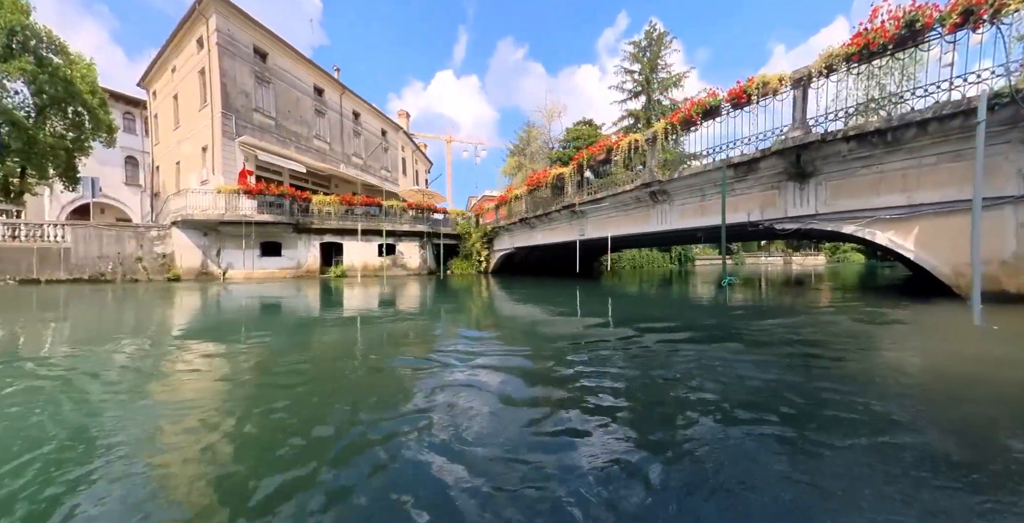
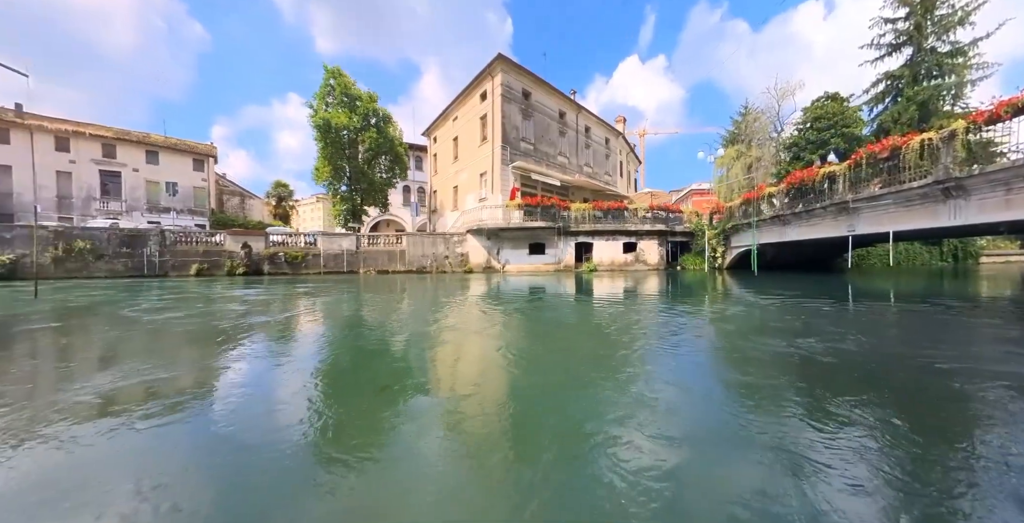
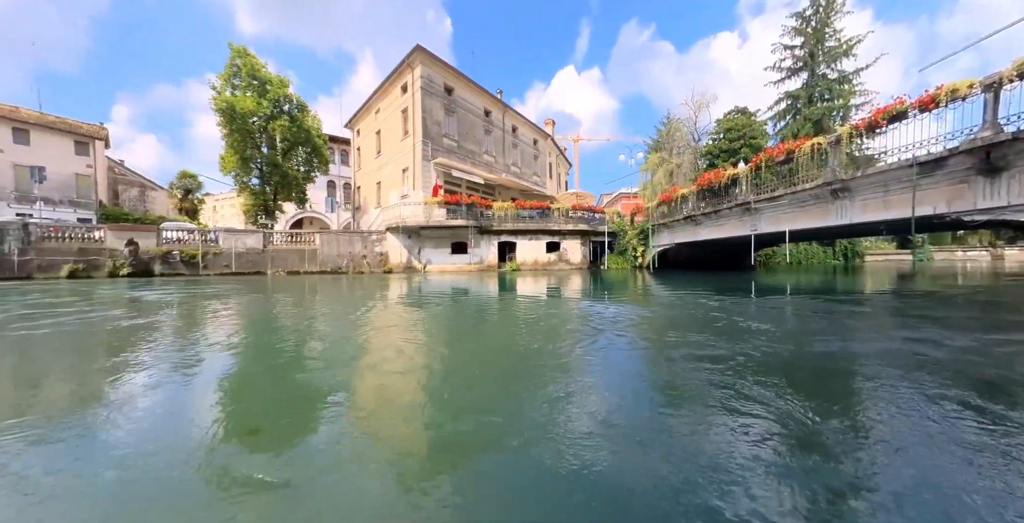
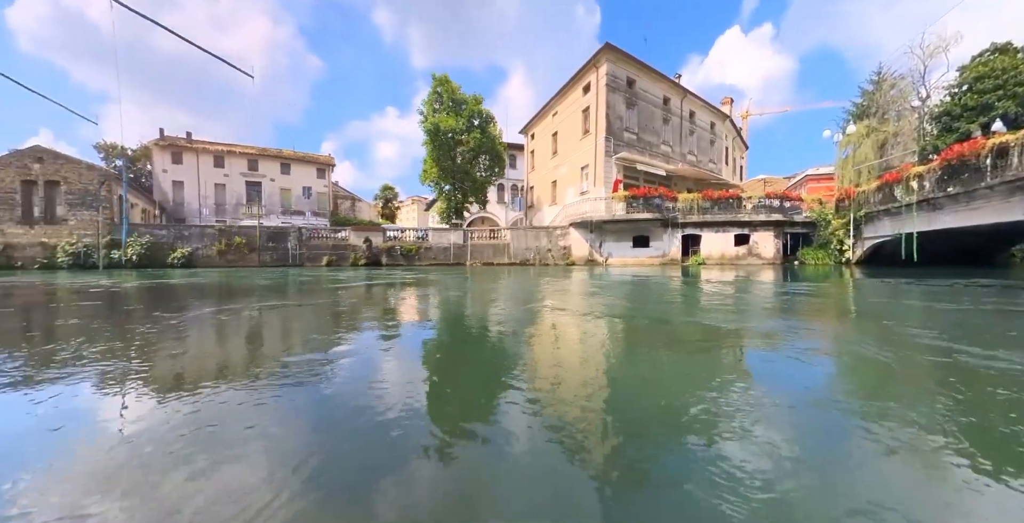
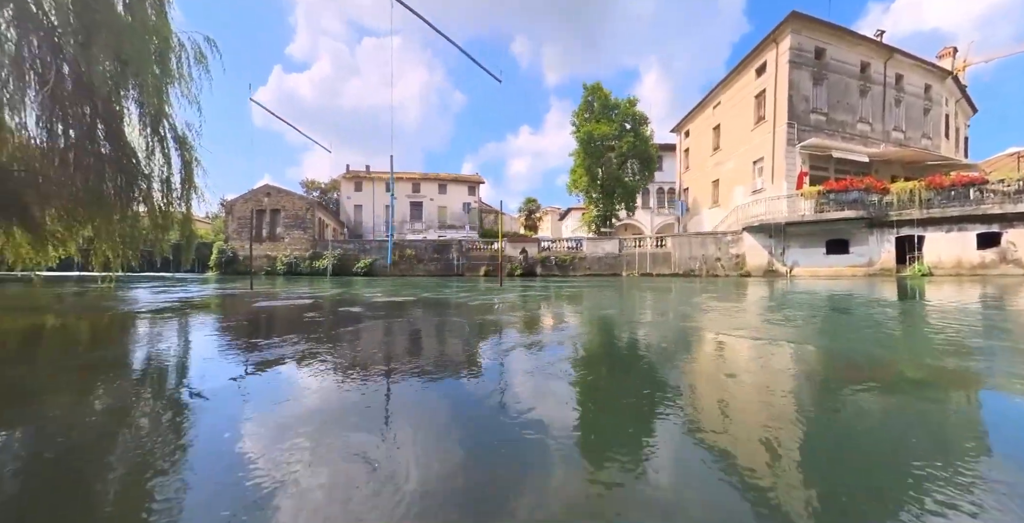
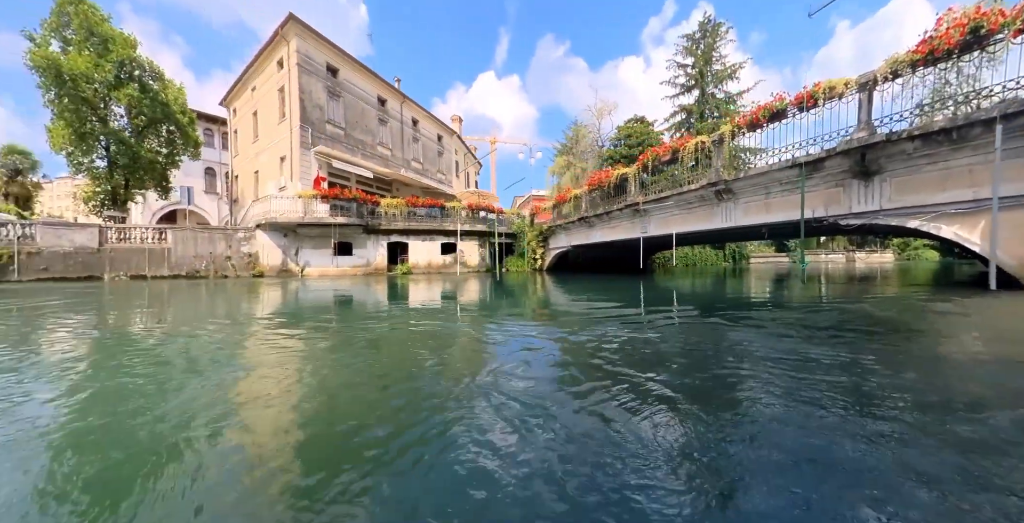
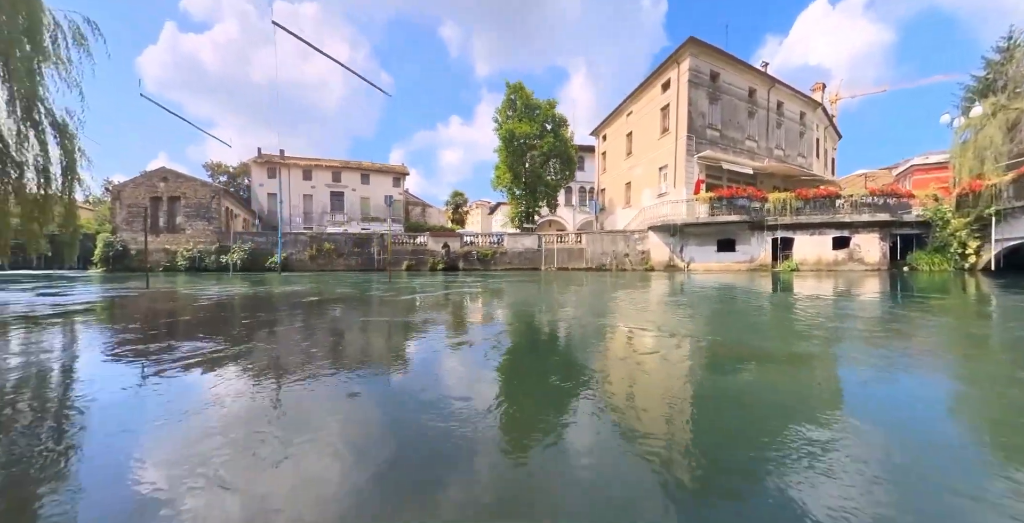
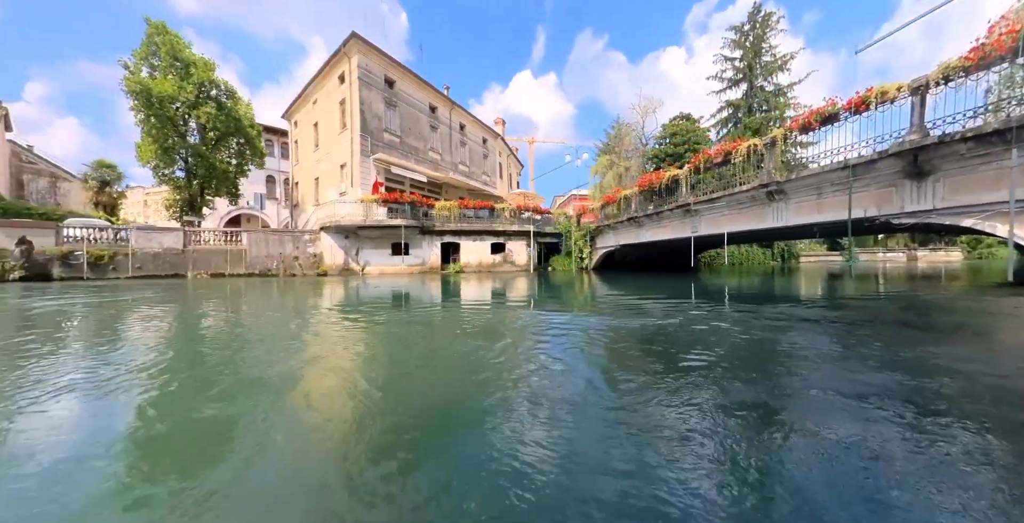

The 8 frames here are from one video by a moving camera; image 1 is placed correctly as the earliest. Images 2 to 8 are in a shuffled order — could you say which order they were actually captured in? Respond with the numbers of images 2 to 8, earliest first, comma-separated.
6, 8, 3, 2, 4, 7, 5
